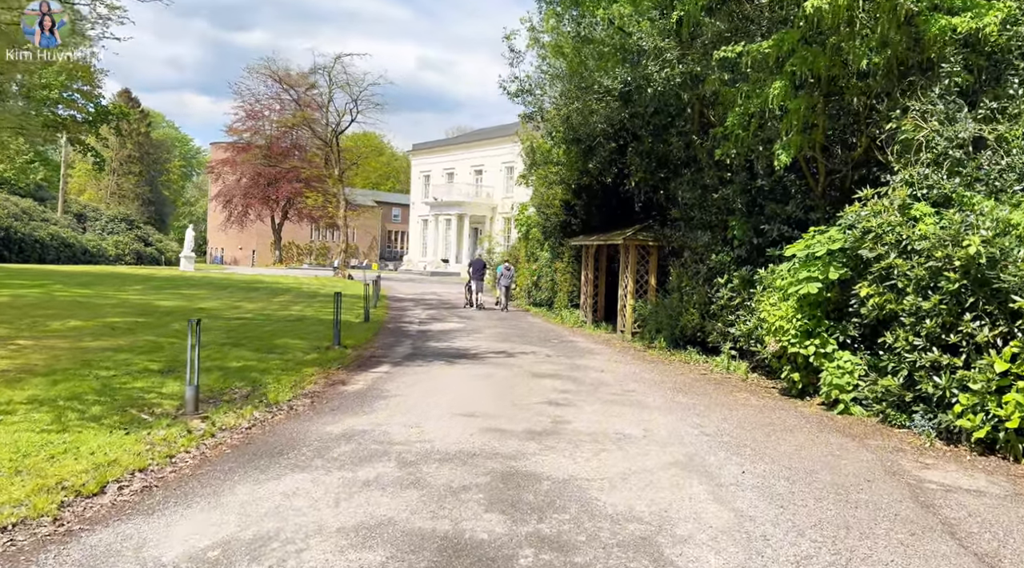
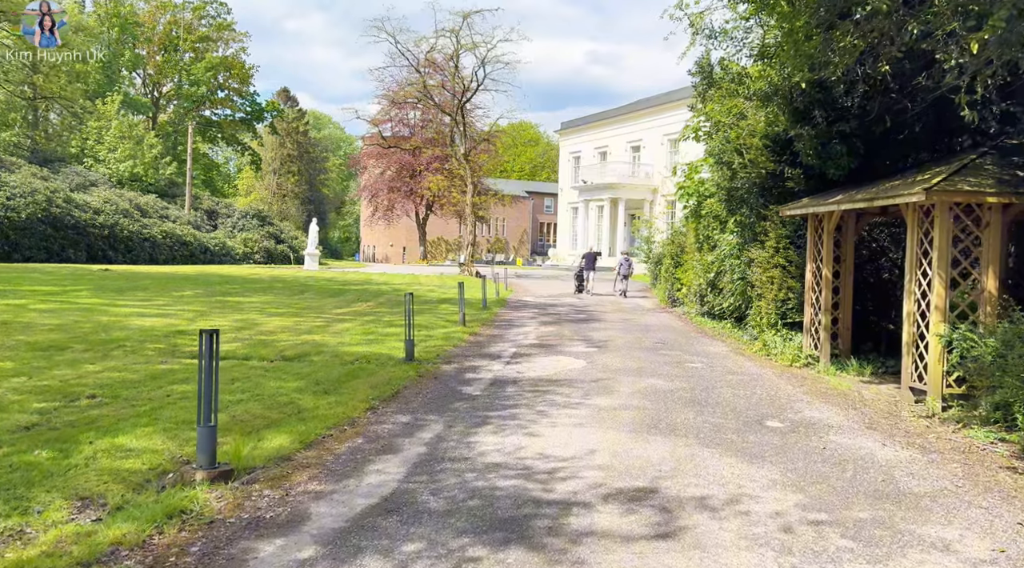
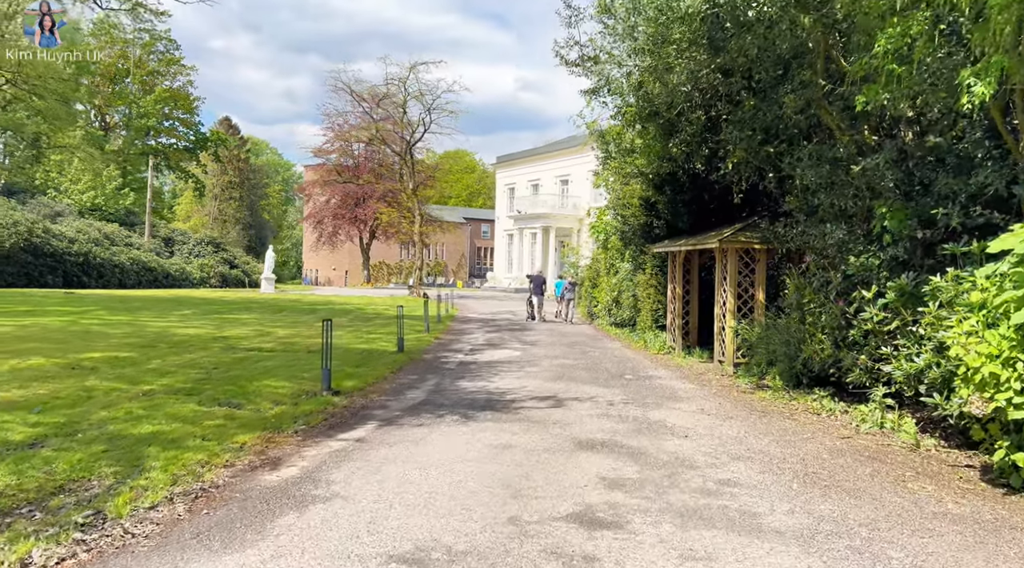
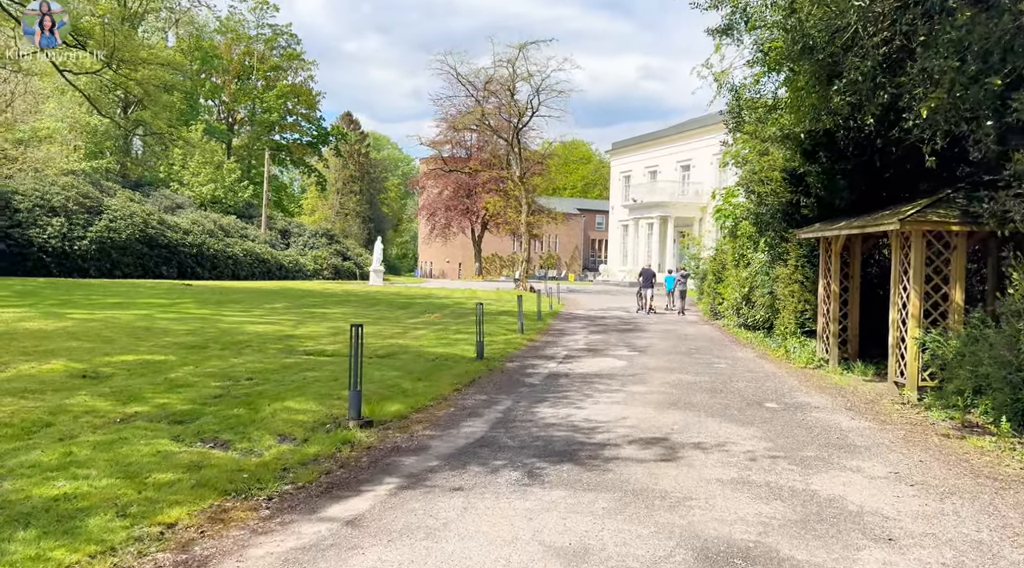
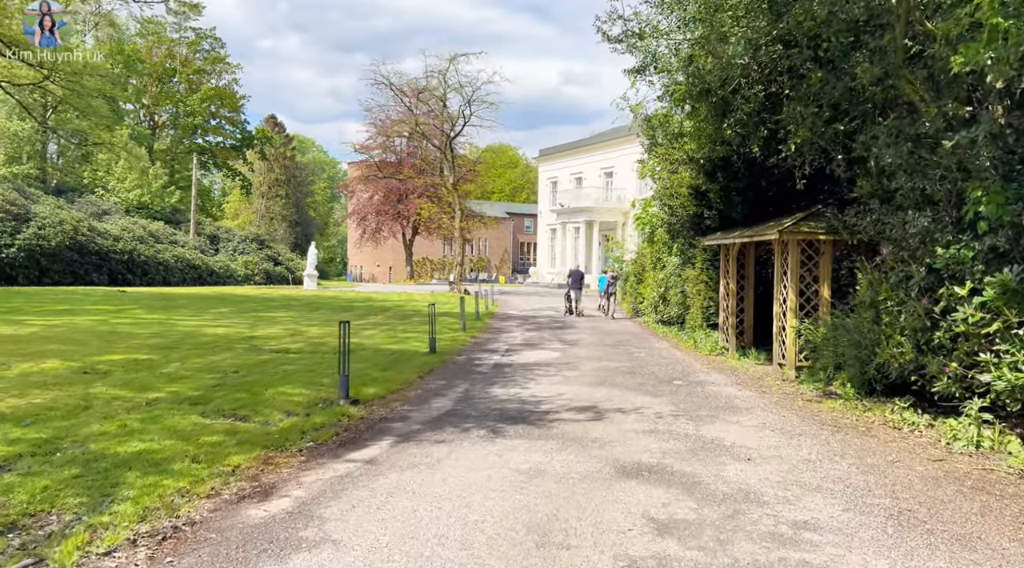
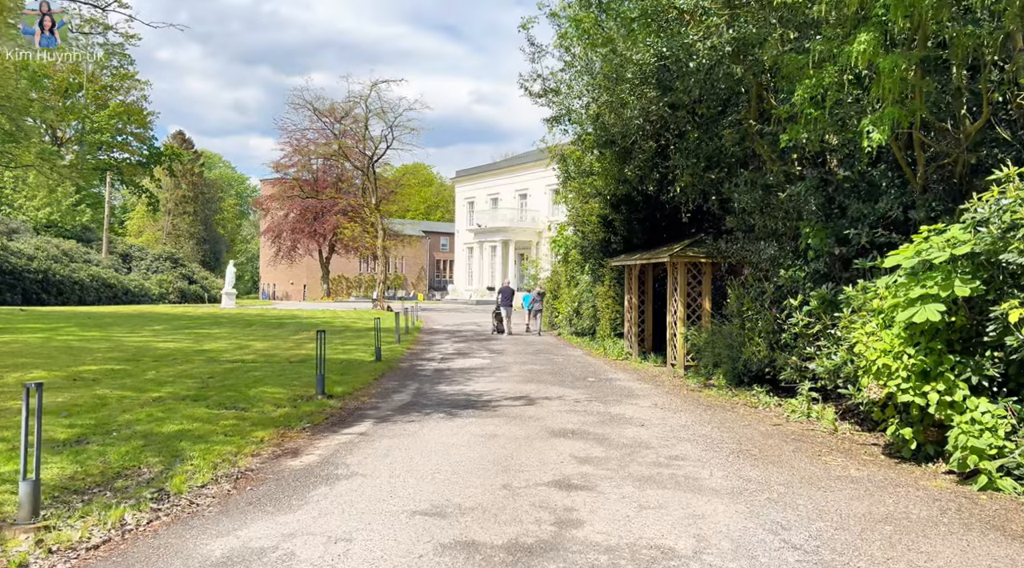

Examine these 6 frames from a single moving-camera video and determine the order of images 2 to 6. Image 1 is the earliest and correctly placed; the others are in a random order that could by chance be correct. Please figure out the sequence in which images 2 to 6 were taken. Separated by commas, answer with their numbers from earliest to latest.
6, 3, 5, 4, 2
